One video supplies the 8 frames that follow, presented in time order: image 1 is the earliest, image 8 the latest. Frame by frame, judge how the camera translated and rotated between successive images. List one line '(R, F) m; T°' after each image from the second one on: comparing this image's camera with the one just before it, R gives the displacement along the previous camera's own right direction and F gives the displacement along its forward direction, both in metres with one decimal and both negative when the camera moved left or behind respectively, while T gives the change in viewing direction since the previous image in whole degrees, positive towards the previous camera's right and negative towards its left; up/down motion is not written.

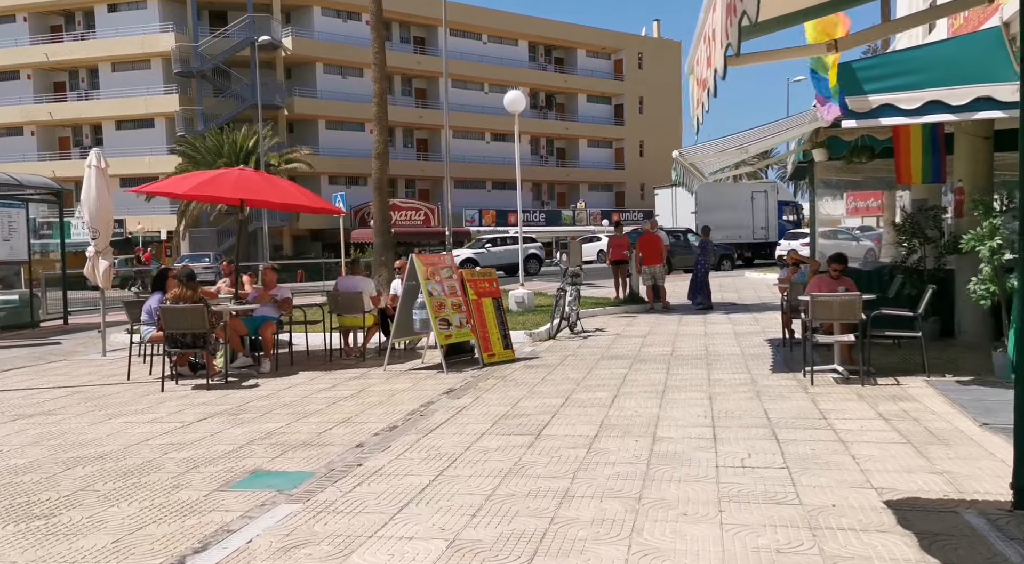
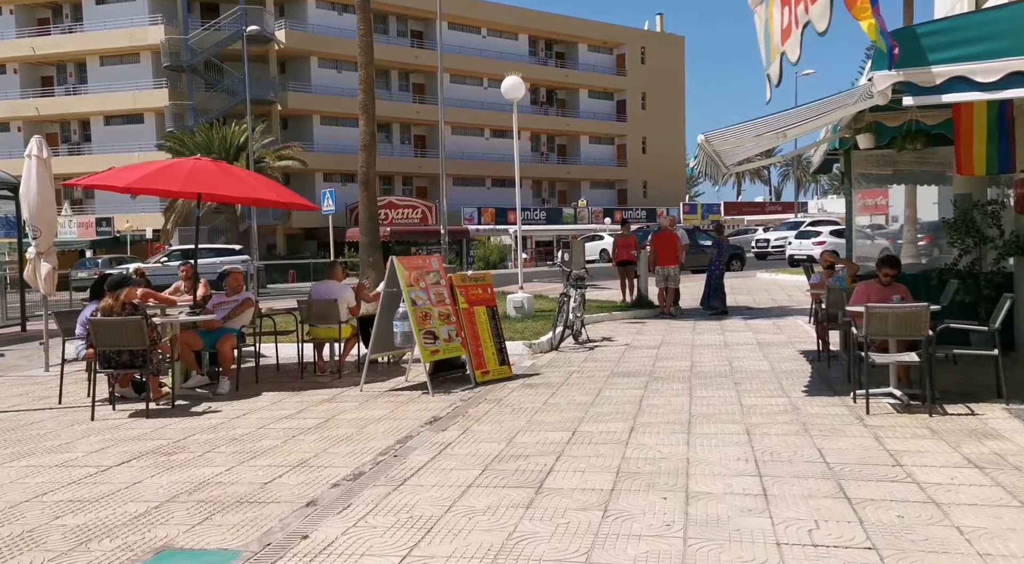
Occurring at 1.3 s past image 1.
(0.0, +1.3) m; 0°
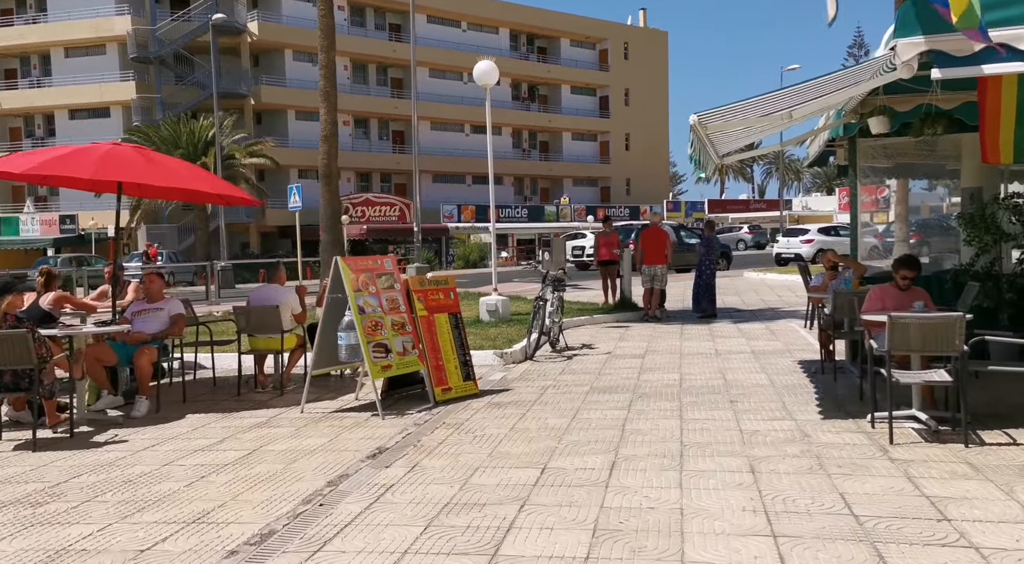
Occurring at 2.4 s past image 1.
(+0.2, +1.1) m; +1°
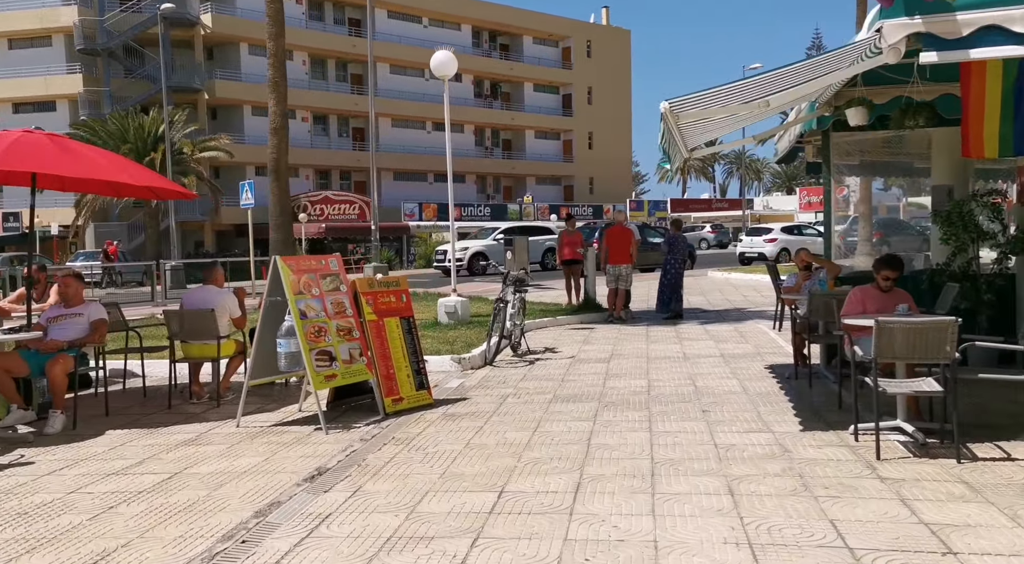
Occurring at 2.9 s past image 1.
(+0.1, +0.6) m; +3°
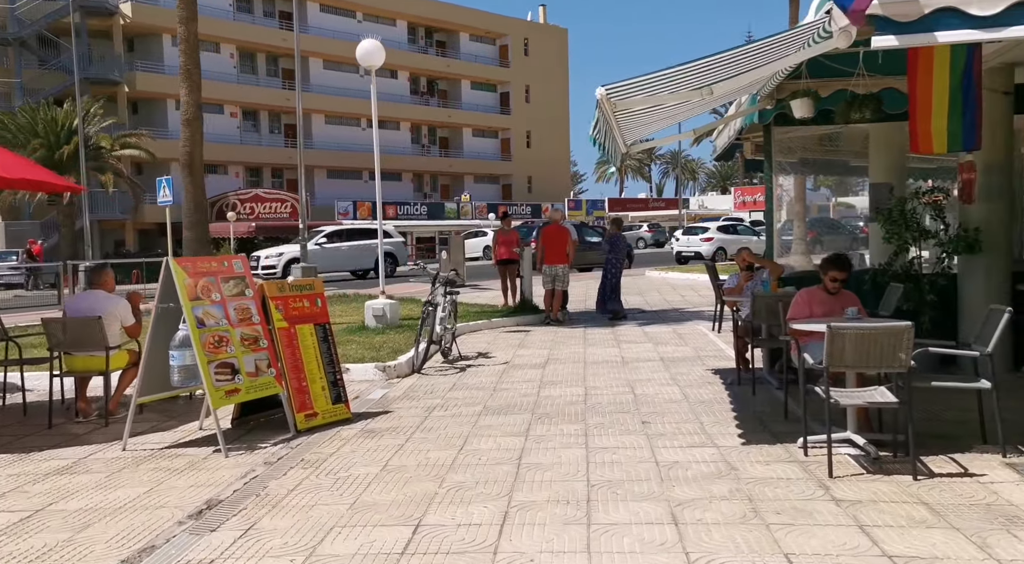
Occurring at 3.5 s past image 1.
(+0.1, +0.6) m; +4°
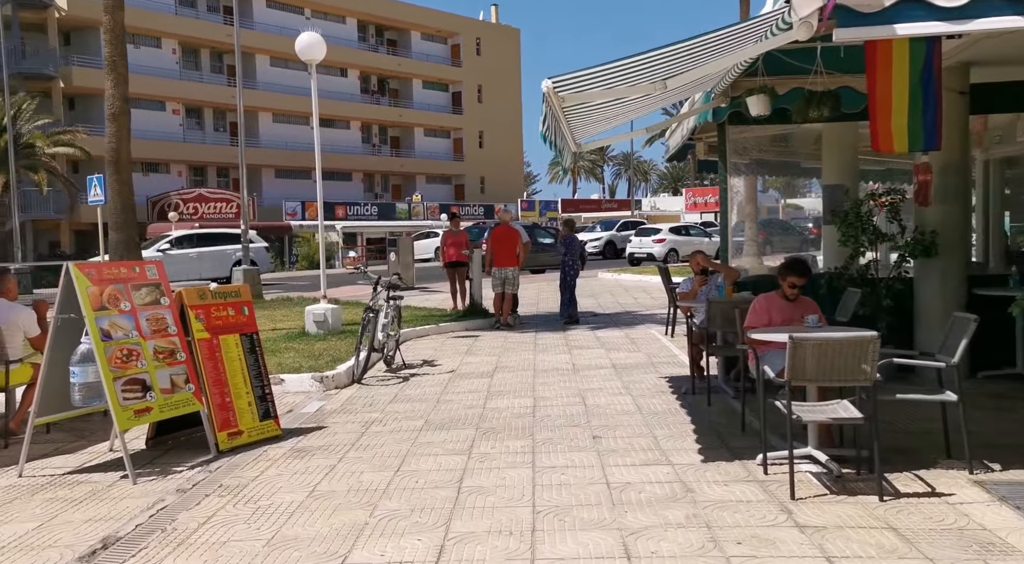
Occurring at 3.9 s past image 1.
(+0.1, +0.4) m; +3°
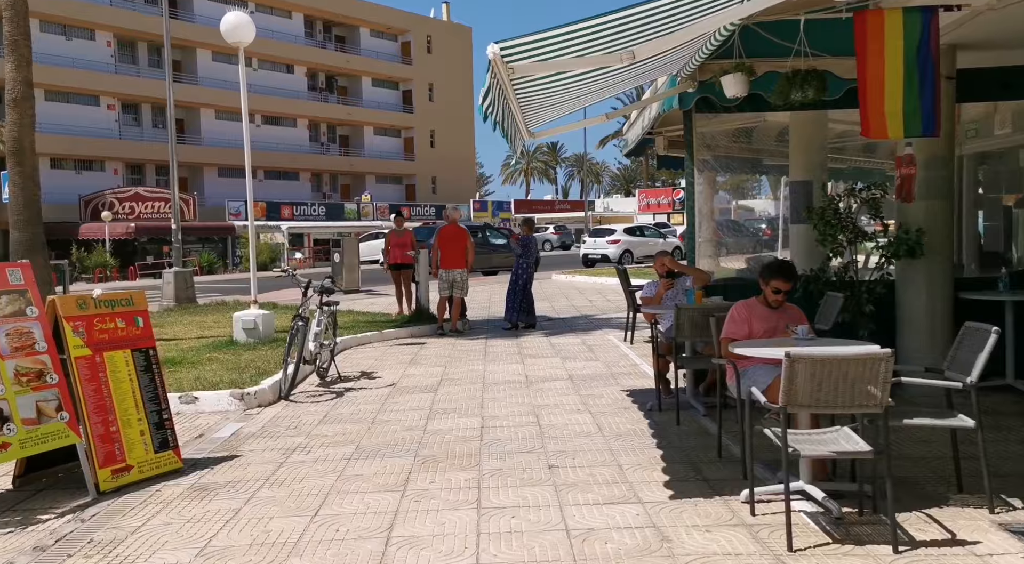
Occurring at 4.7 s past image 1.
(+0.1, +0.8) m; +3°
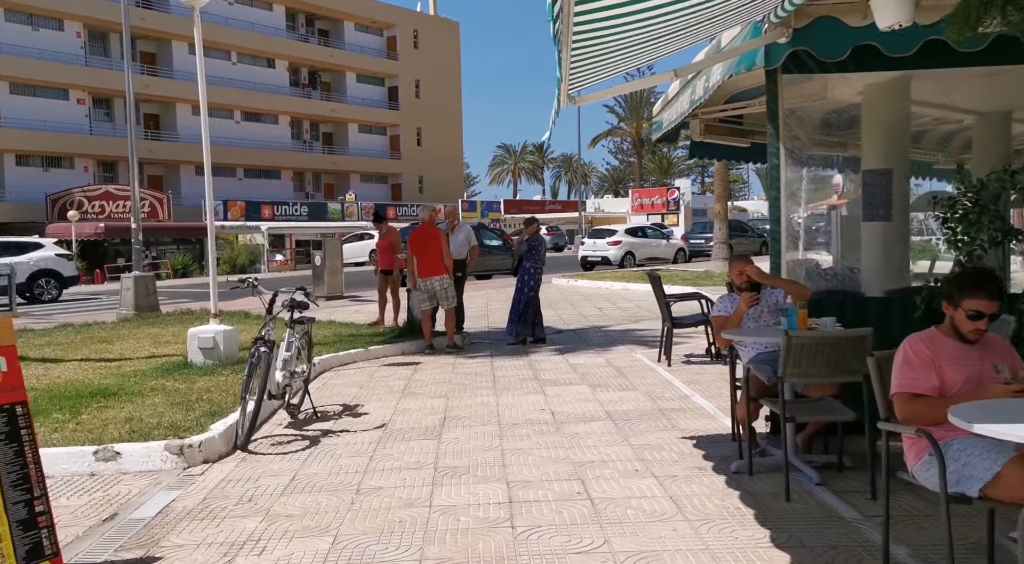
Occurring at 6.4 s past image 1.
(-0.3, +1.8) m; +1°
